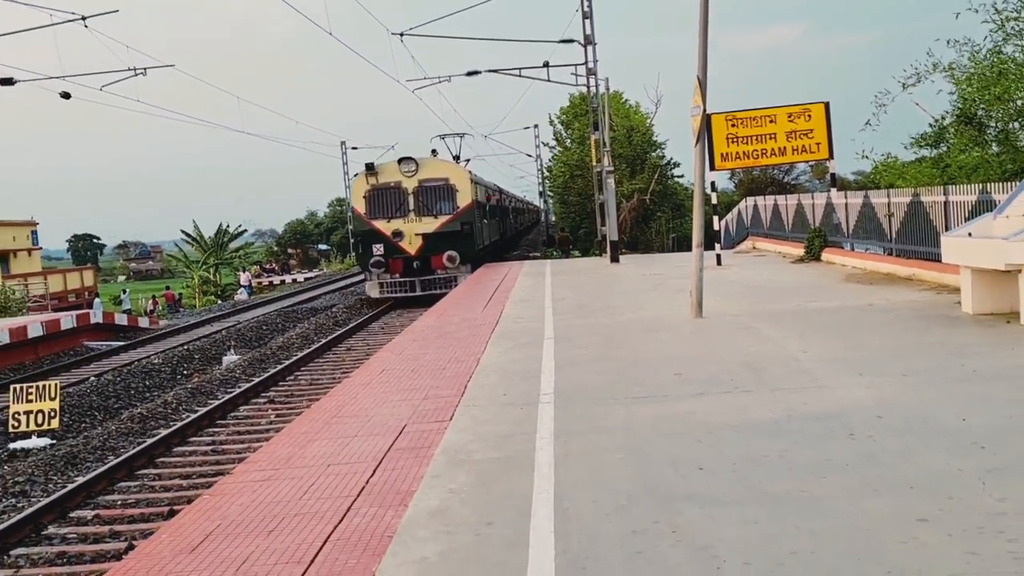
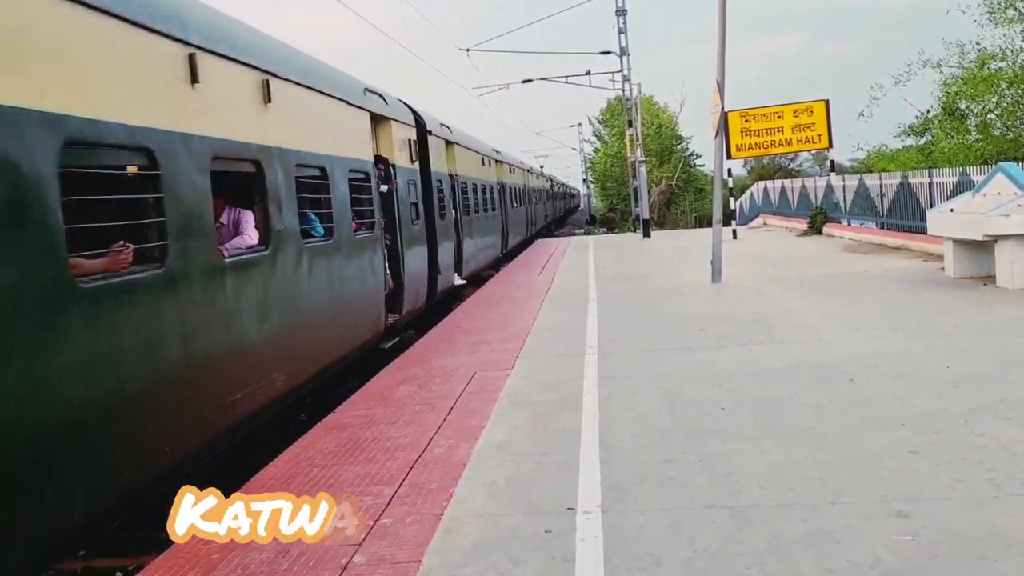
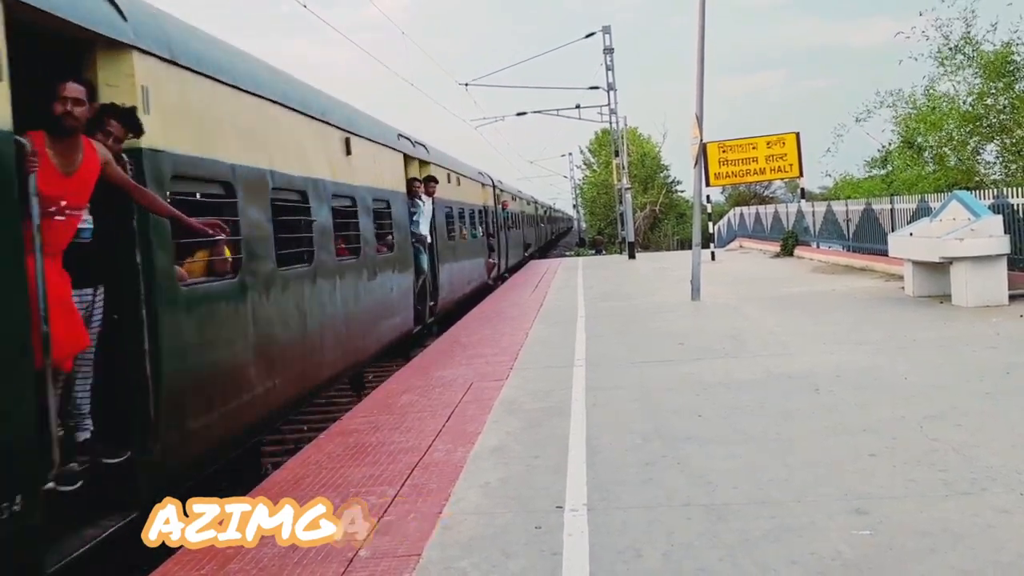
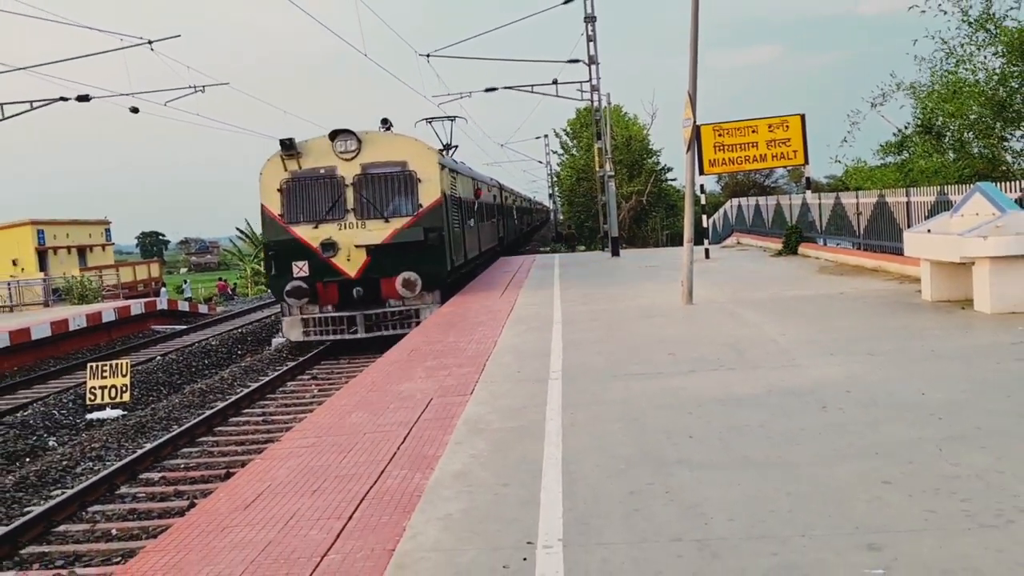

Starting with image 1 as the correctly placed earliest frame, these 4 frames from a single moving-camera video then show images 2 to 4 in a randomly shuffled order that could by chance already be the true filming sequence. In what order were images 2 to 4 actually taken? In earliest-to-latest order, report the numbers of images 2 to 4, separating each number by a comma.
4, 3, 2
